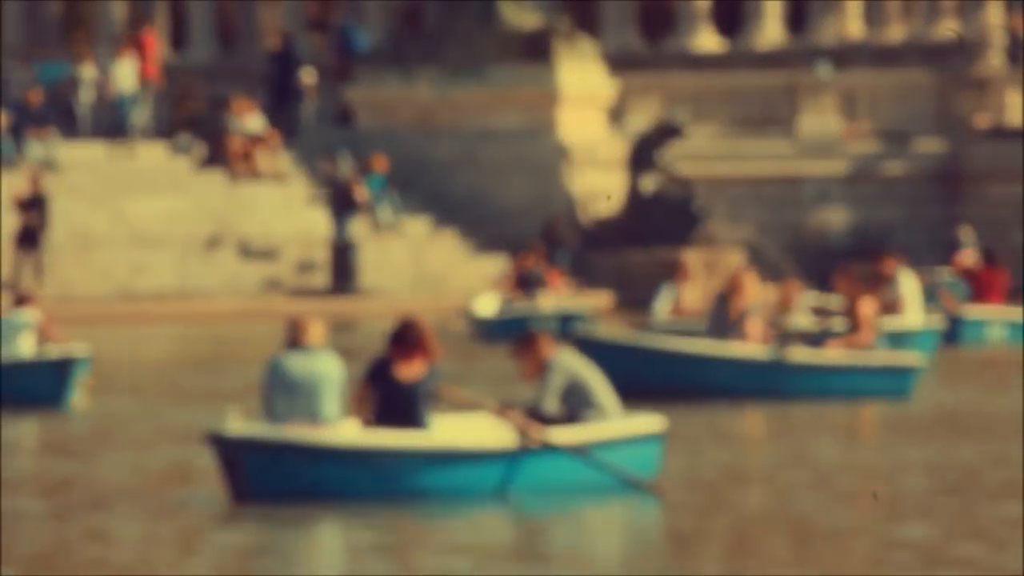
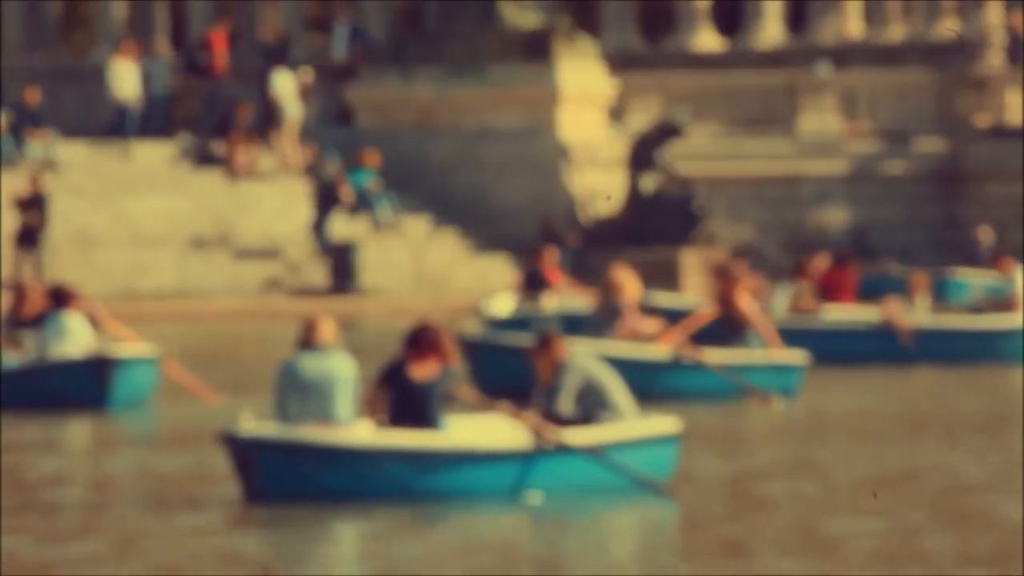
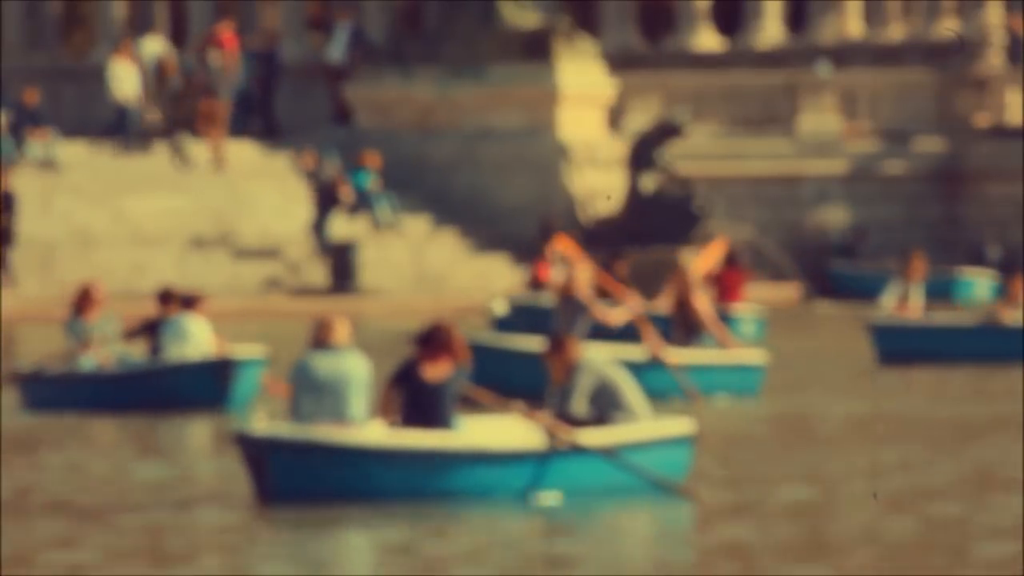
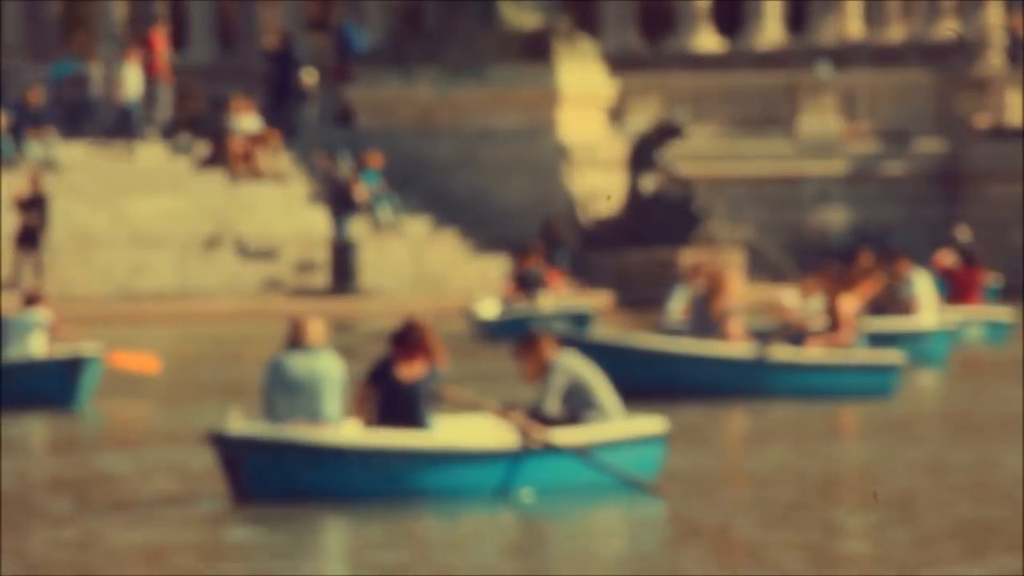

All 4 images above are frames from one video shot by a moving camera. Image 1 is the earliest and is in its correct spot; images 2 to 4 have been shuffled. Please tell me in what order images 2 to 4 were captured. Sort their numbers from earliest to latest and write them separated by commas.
4, 2, 3
